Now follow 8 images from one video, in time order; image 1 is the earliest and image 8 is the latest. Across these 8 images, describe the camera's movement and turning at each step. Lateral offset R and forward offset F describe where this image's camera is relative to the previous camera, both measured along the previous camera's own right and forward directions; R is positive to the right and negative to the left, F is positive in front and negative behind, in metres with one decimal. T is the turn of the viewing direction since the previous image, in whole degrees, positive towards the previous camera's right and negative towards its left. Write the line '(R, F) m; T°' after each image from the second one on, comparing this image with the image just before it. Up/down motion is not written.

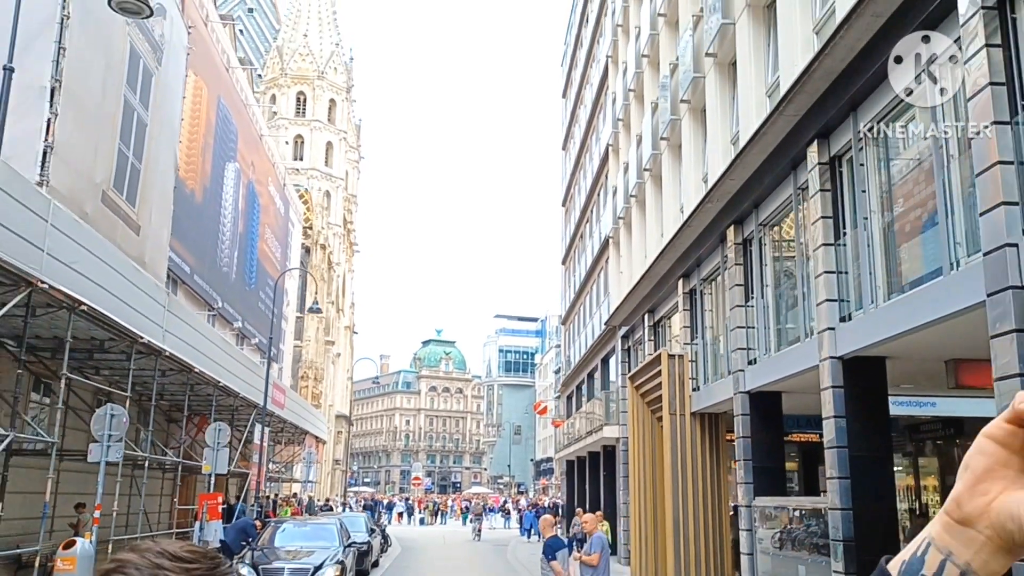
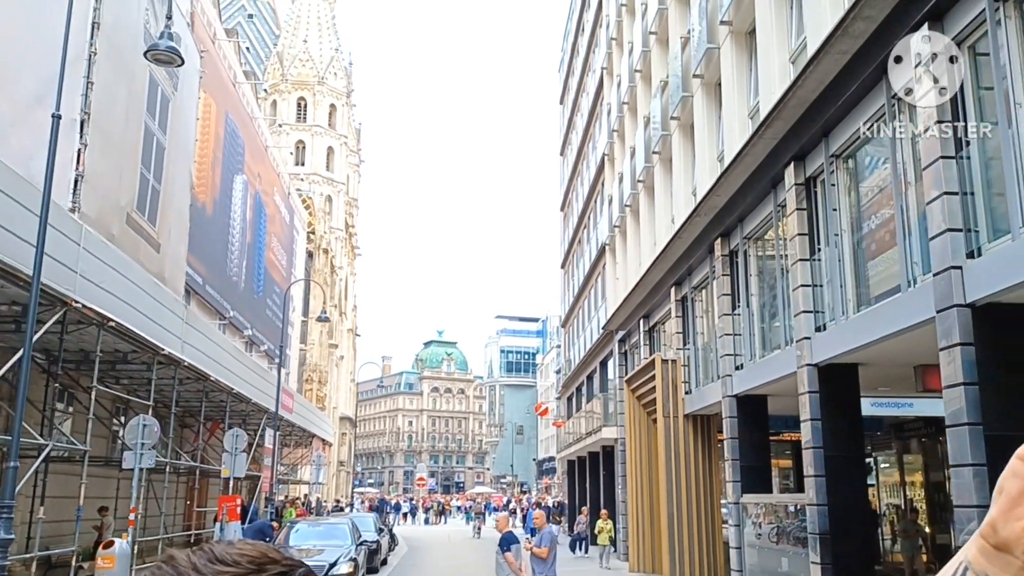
(0.0, -0.9) m; 0°
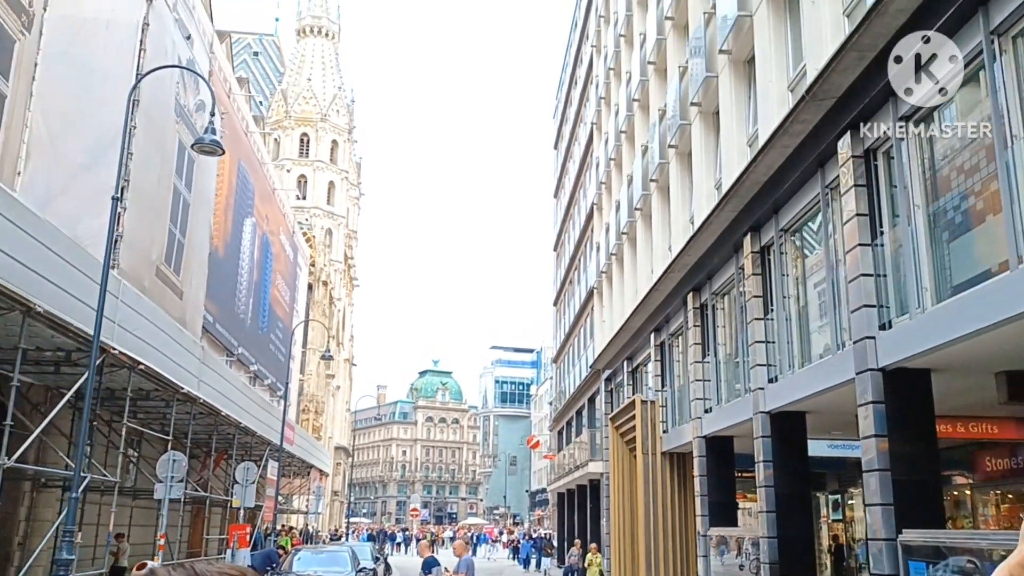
(+0.1, -1.6) m; 0°
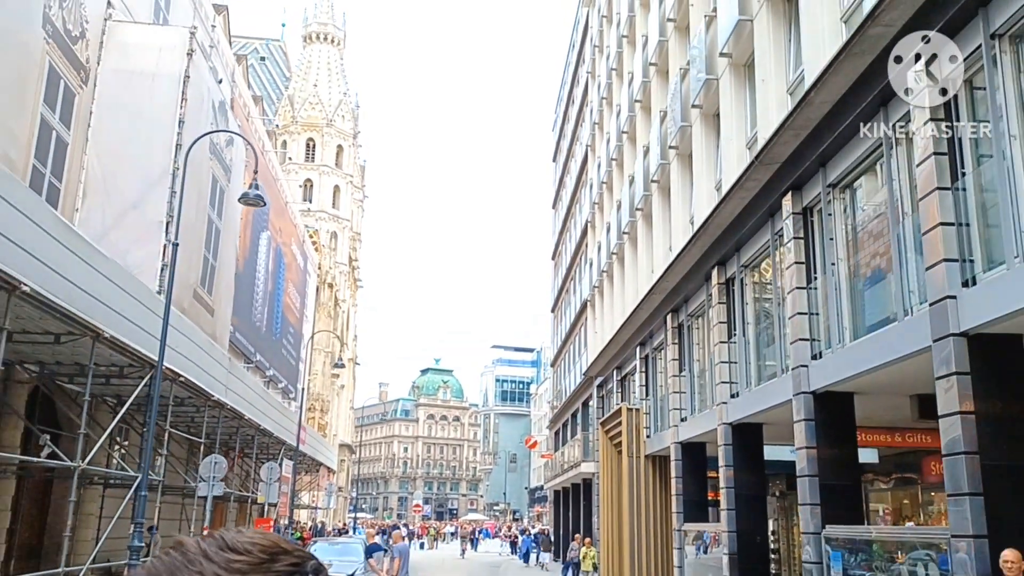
(+0.1, -2.0) m; 0°
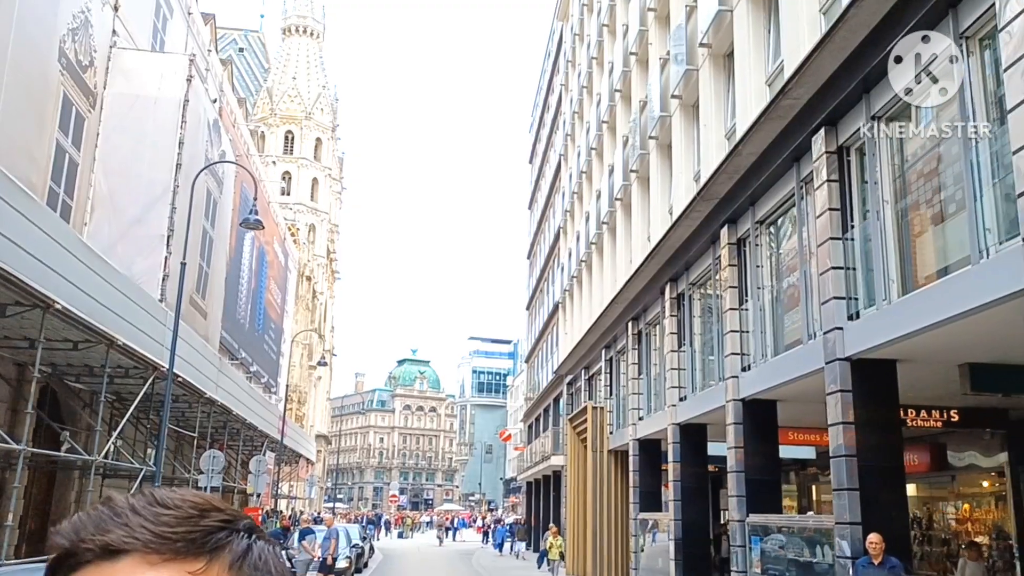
(+0.1, -1.7) m; +2°
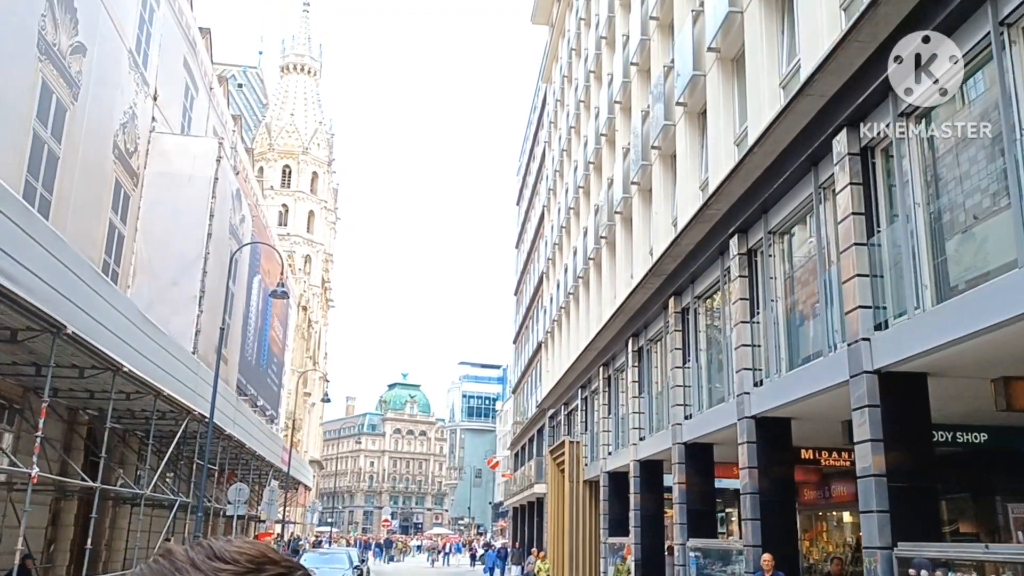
(+0.1, -2.9) m; +1°
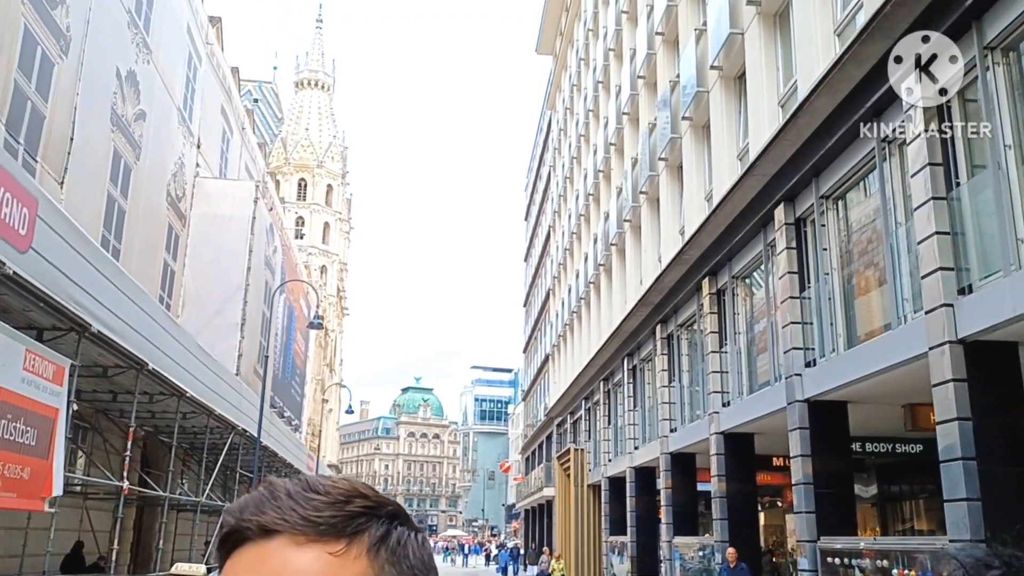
(+0.1, -2.4) m; -1°
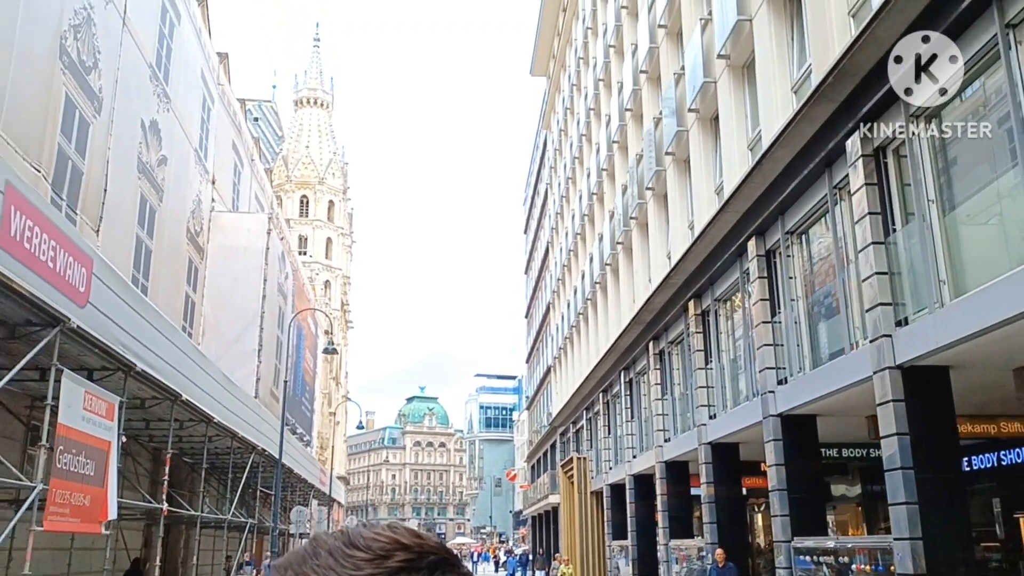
(0.0, -1.3) m; 0°
